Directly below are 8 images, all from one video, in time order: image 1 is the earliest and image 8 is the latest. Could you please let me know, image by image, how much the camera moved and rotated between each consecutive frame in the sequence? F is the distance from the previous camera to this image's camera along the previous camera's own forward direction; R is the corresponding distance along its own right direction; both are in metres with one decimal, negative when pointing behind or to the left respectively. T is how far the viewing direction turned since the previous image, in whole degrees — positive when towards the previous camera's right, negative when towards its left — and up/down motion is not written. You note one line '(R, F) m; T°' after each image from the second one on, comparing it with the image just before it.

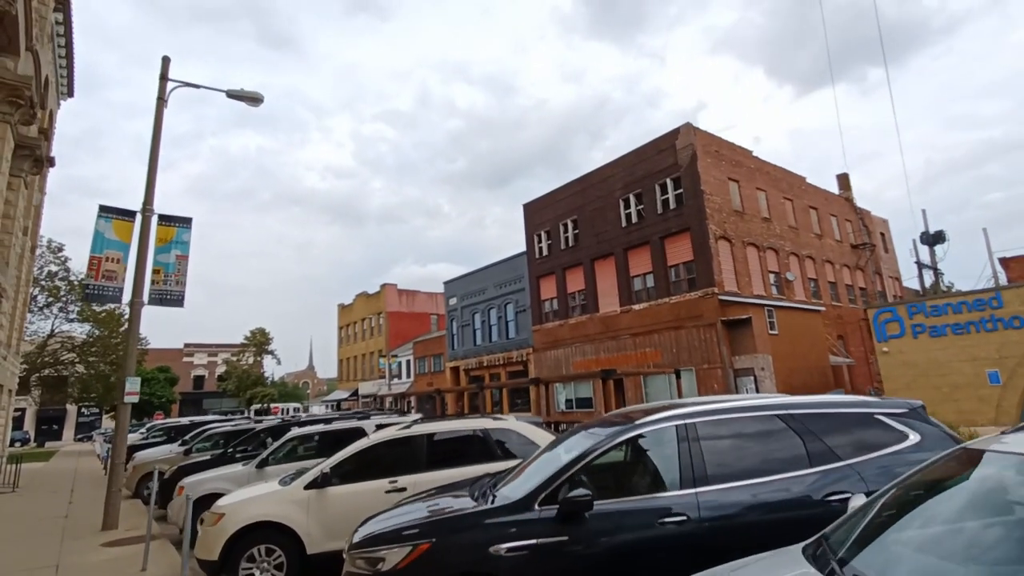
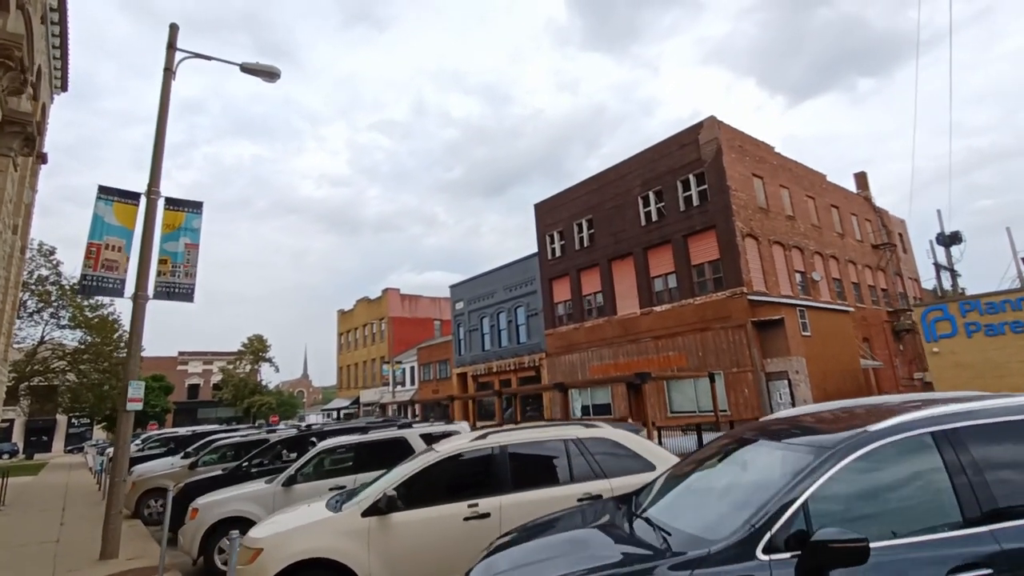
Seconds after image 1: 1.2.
(-0.9, +1.1) m; +1°
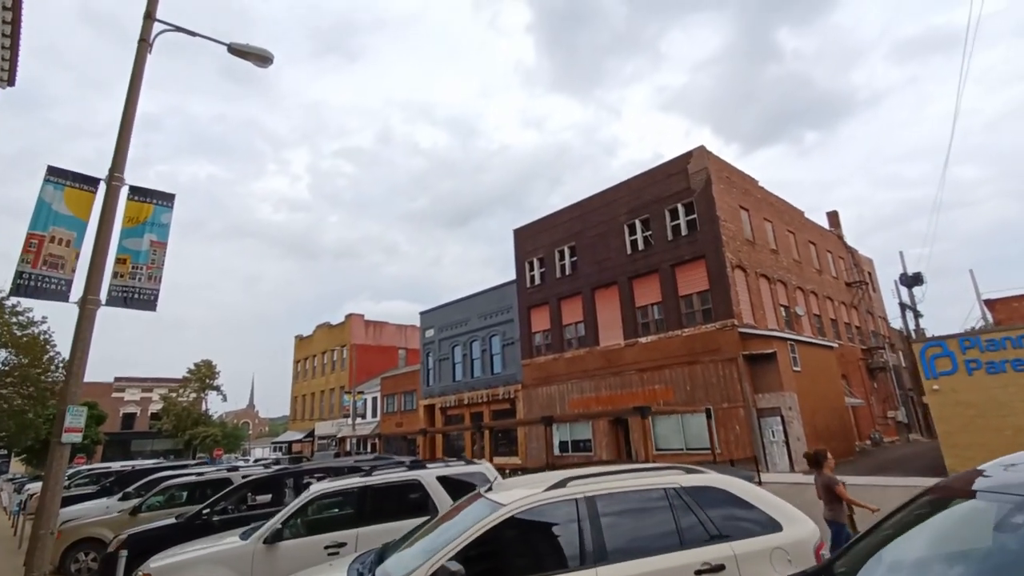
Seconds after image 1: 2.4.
(-0.9, +1.2) m; +4°
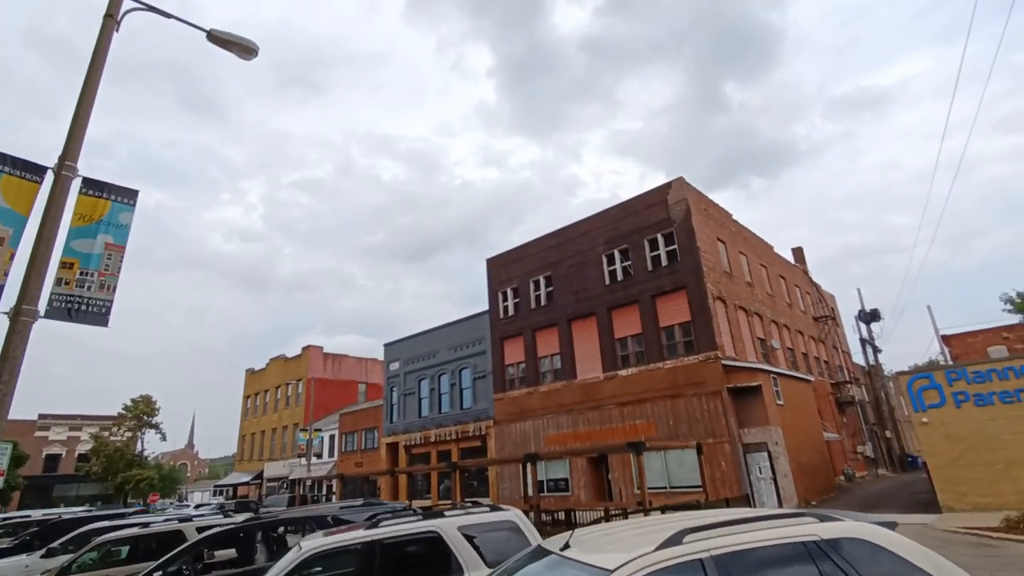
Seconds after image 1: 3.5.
(-0.8, +0.9) m; +4°
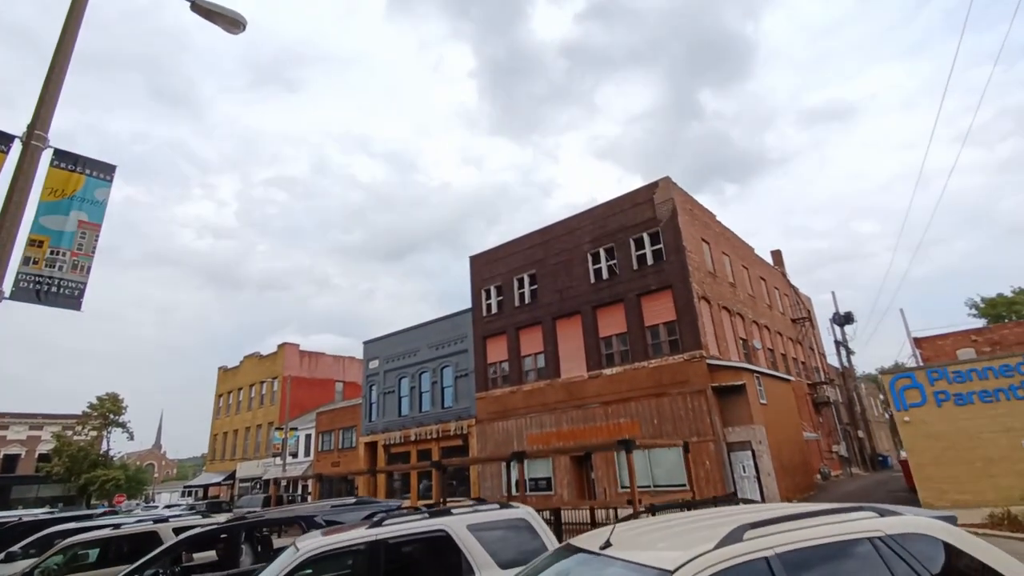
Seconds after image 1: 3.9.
(-0.3, +0.3) m; +2°
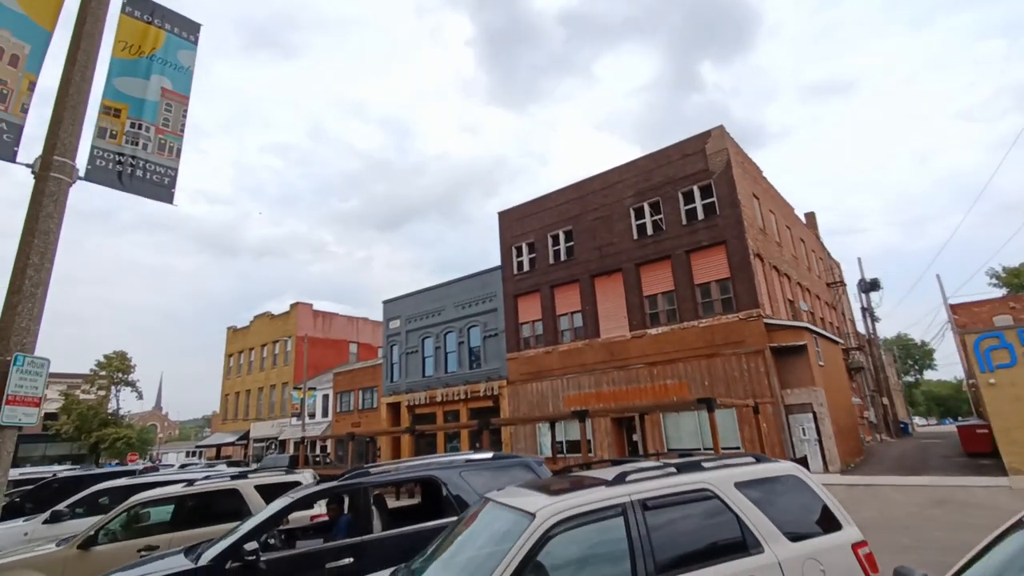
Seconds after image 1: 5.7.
(-1.7, +1.2) m; 0°
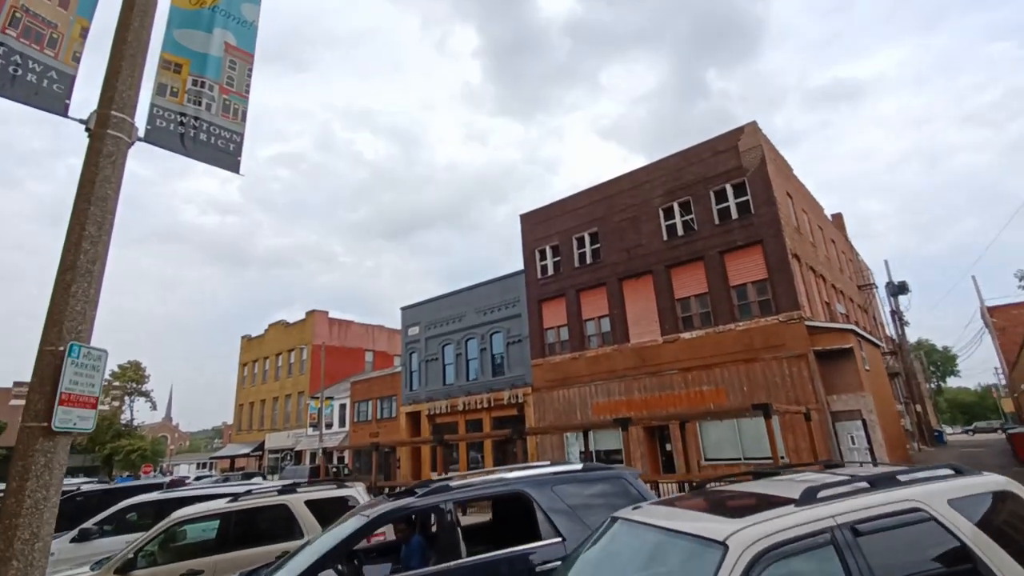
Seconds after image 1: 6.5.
(-0.8, +0.6) m; -1°
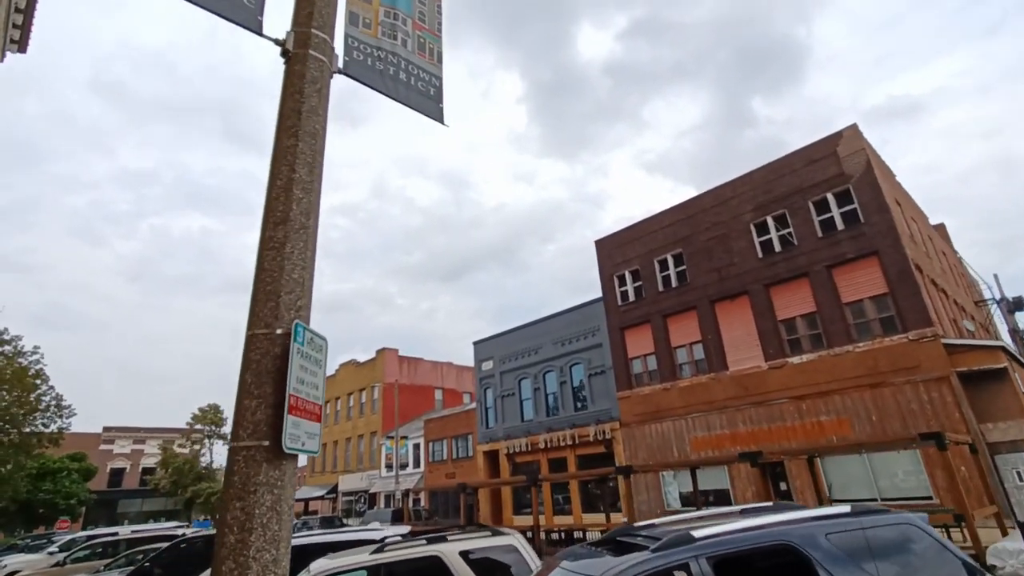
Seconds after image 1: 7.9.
(-1.2, +0.9) m; -5°
